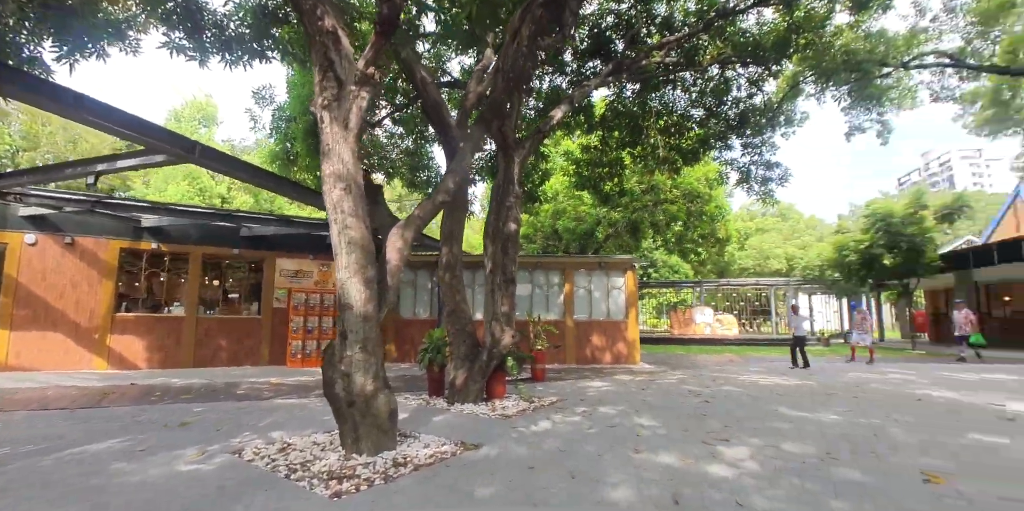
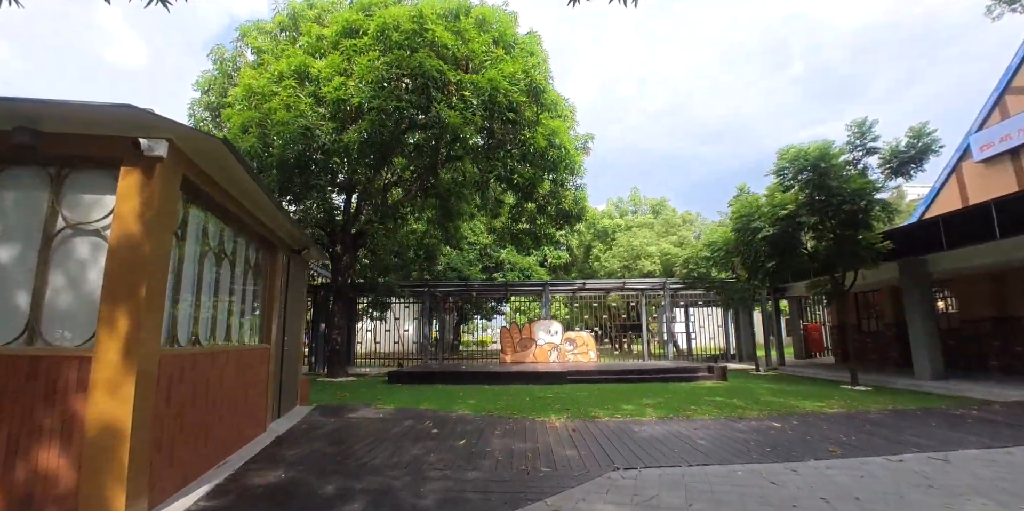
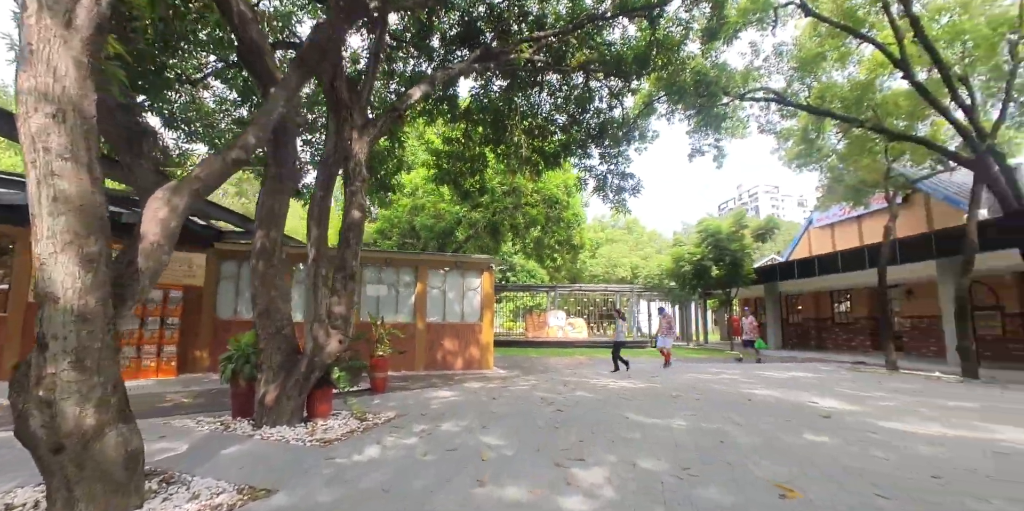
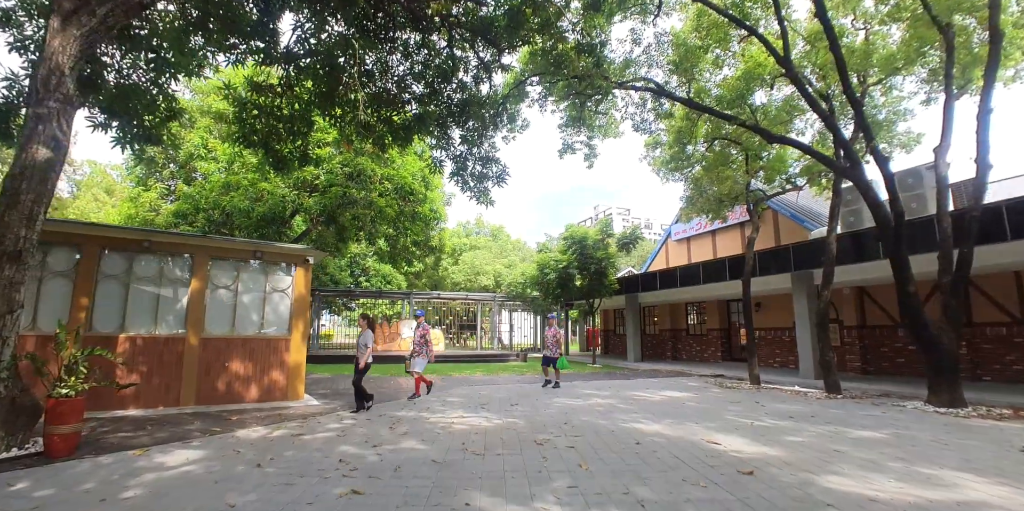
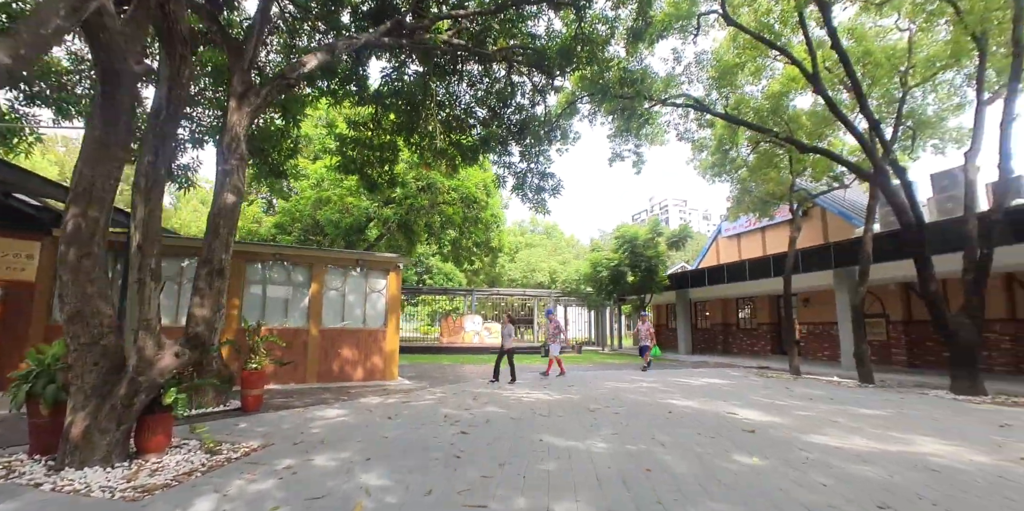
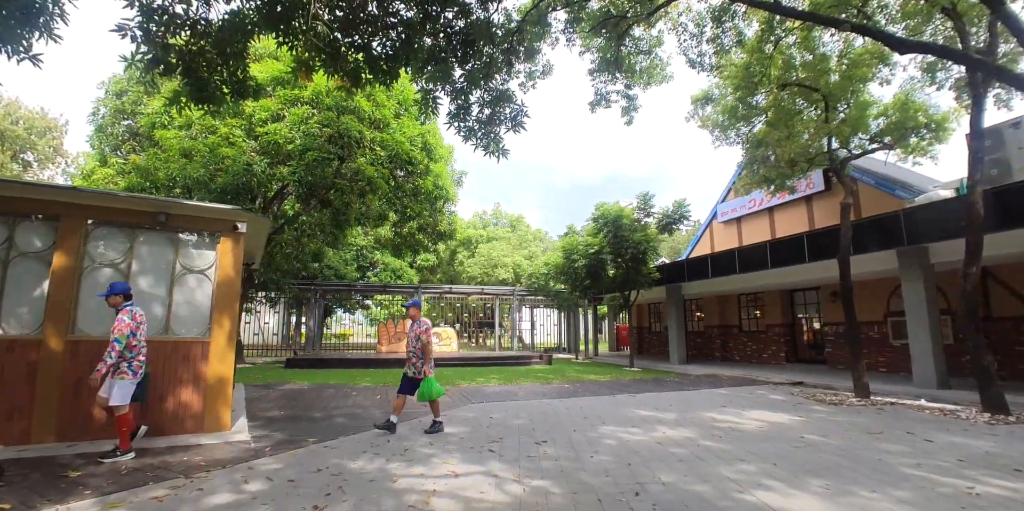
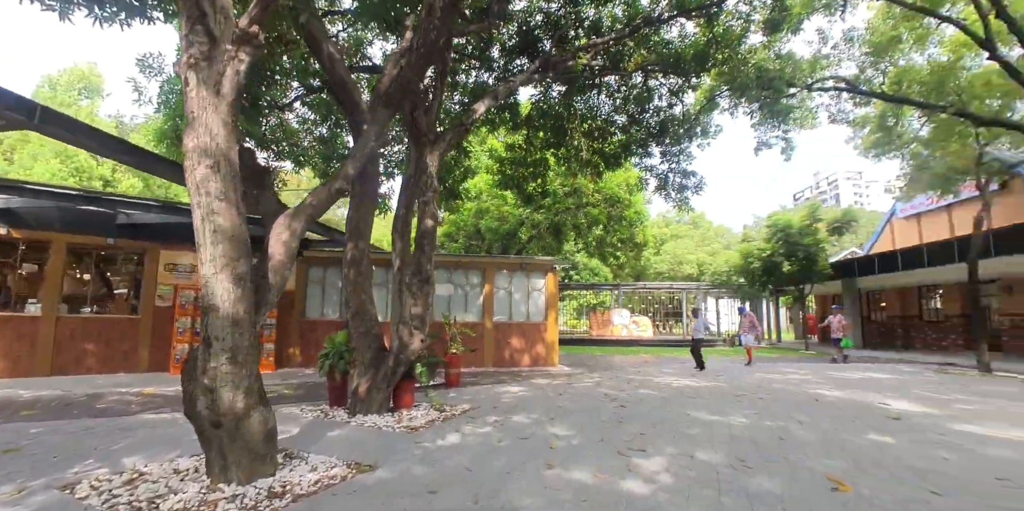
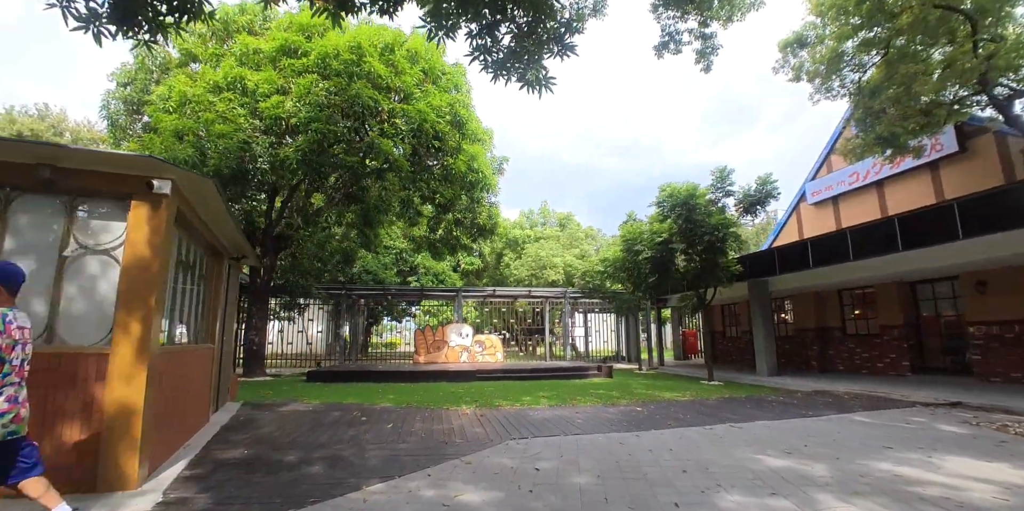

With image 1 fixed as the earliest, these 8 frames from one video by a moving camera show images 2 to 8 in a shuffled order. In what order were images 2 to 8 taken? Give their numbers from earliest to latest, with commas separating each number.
7, 3, 5, 4, 6, 8, 2
